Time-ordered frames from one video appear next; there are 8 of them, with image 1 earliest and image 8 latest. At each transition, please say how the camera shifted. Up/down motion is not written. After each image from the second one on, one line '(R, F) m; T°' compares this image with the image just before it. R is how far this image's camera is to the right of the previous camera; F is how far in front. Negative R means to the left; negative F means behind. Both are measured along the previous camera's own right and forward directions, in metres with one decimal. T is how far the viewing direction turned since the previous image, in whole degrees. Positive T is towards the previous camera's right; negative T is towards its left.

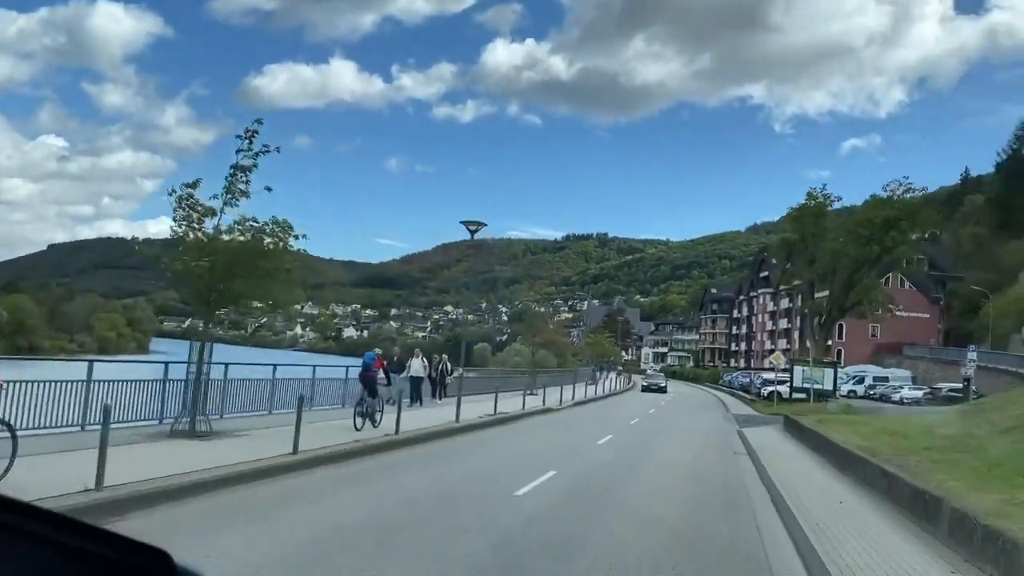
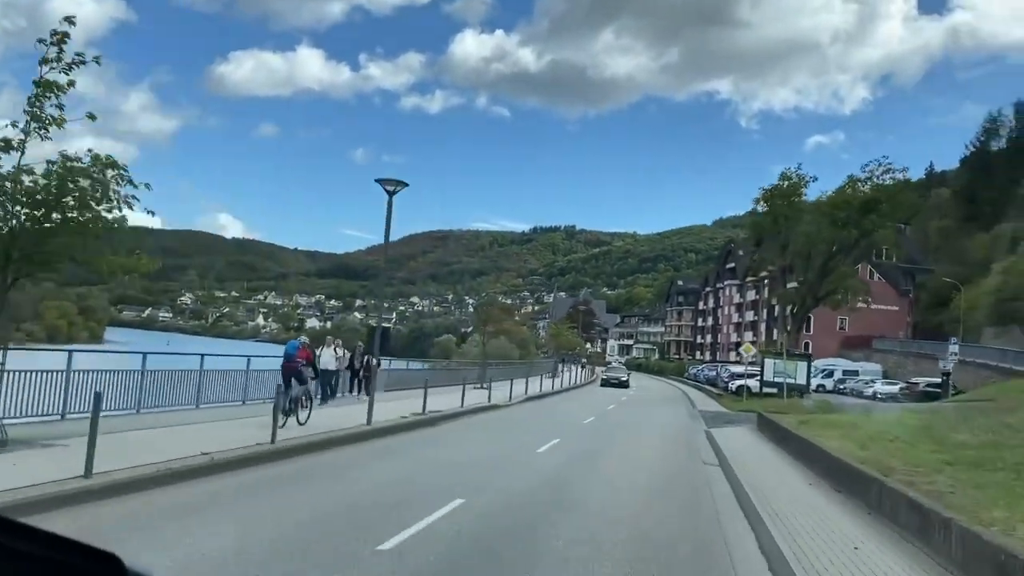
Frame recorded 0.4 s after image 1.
(+0.1, +0.2) m; +2°
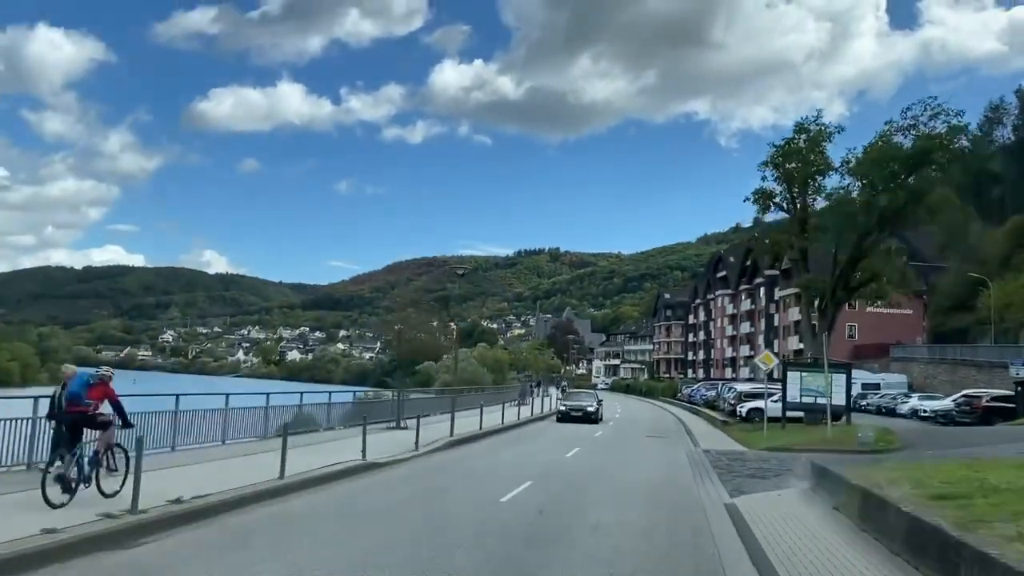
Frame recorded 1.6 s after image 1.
(+0.1, +0.7) m; +1°
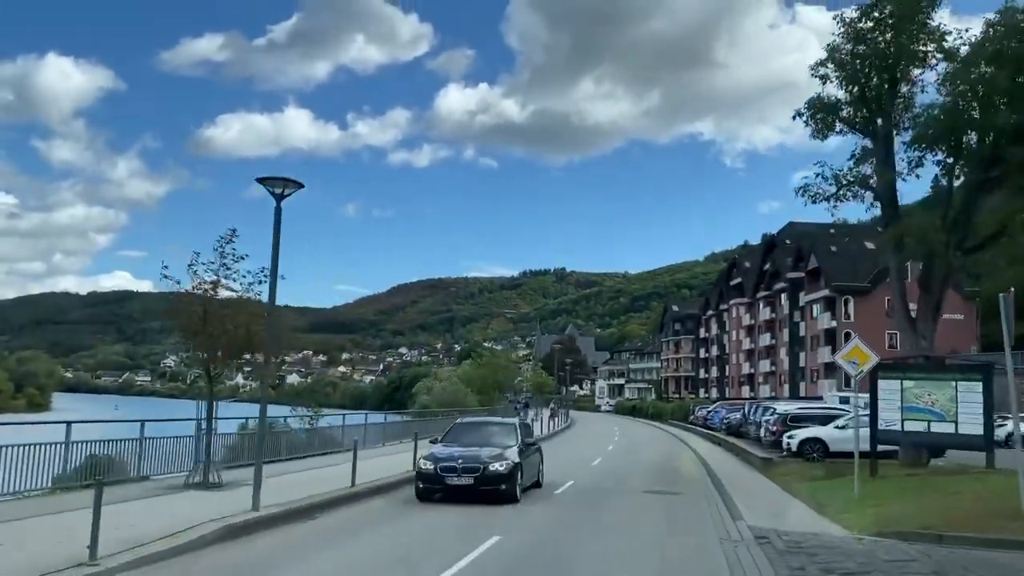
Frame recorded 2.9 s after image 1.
(+0.1, +0.8) m; 0°
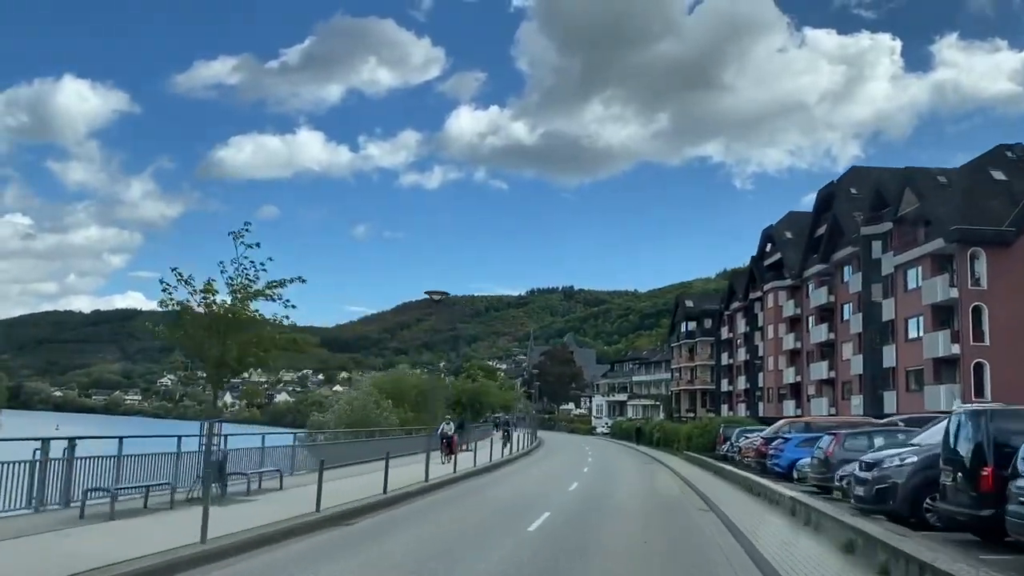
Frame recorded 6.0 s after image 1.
(+0.3, +1.8) m; -1°
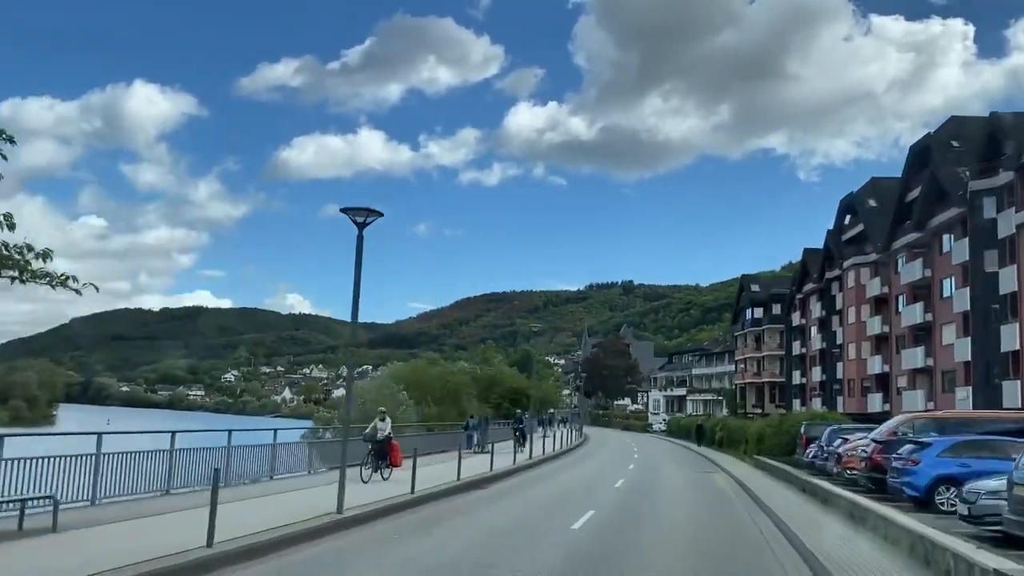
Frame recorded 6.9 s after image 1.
(+0.1, +0.6) m; -4°
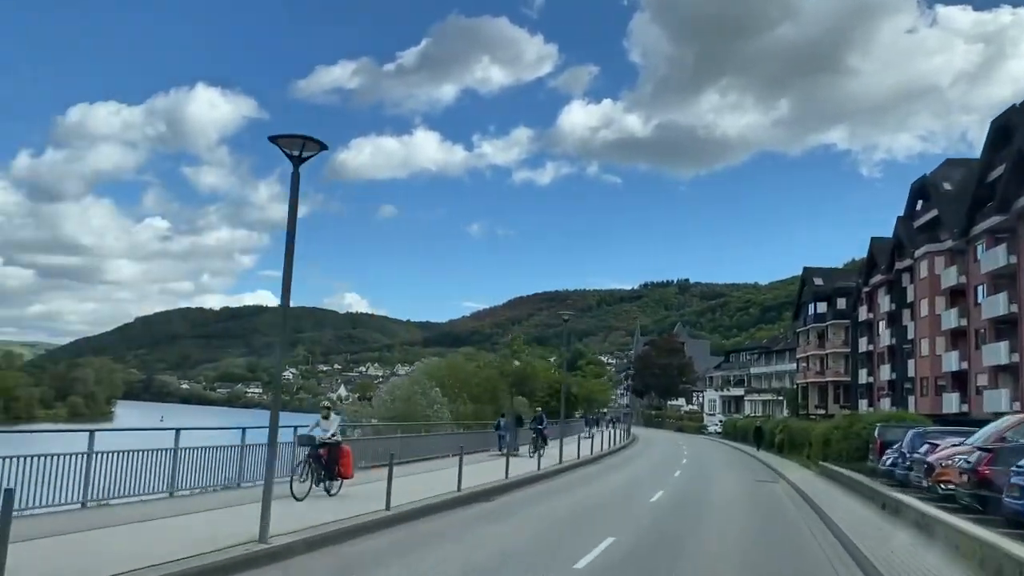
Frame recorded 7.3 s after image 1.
(0.0, +0.2) m; -3°
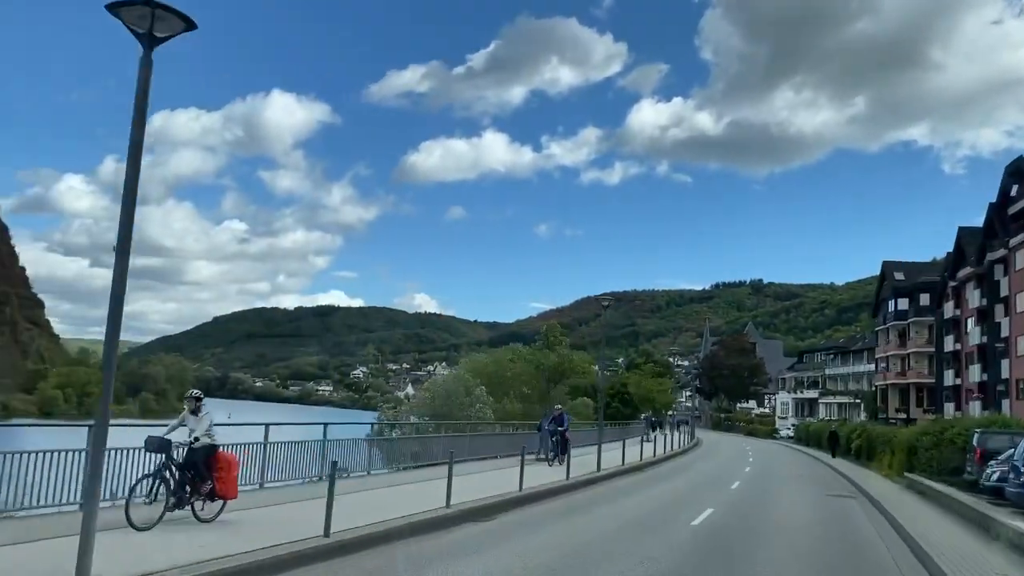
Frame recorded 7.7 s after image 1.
(+0.1, +0.2) m; -4°
